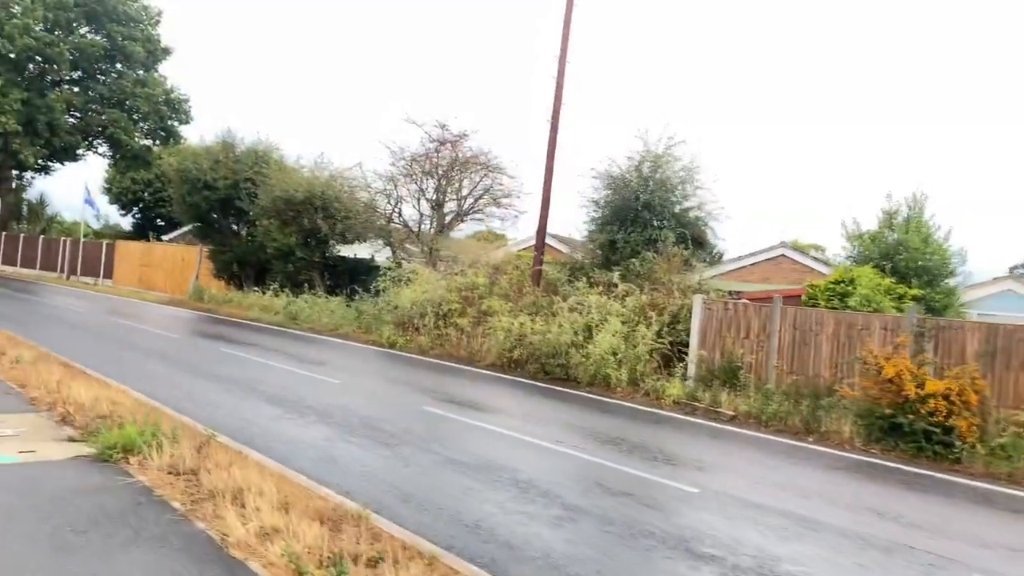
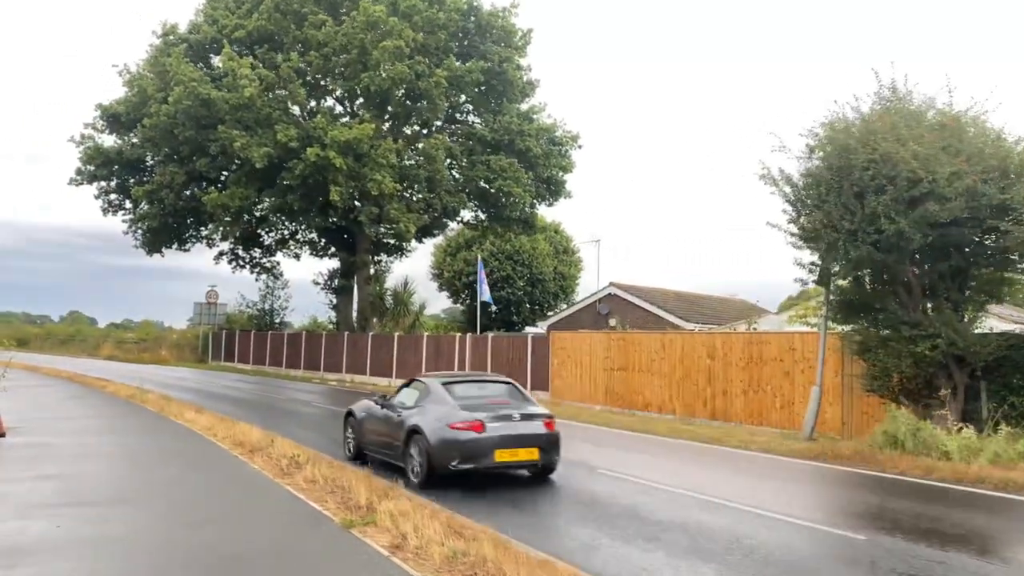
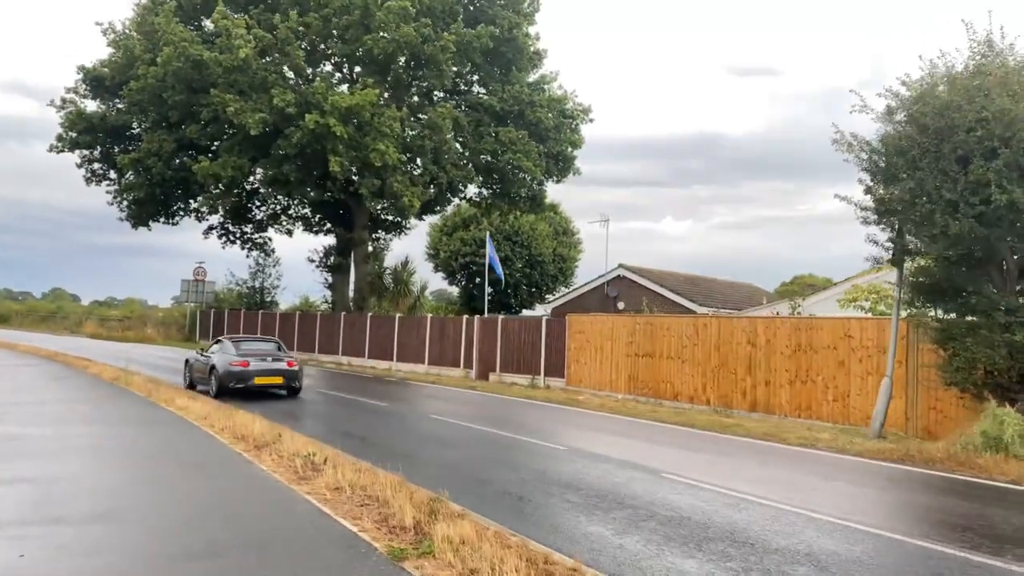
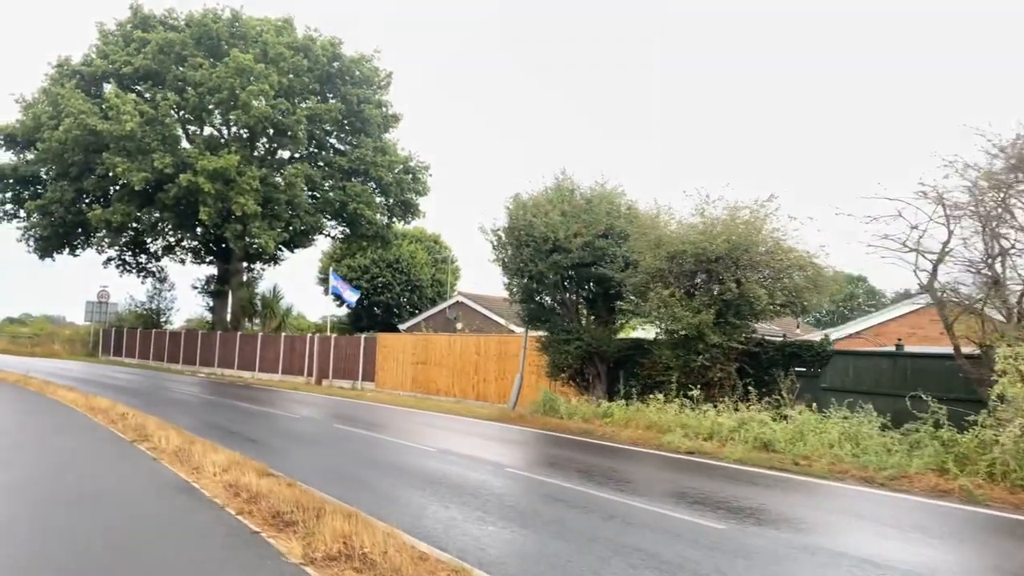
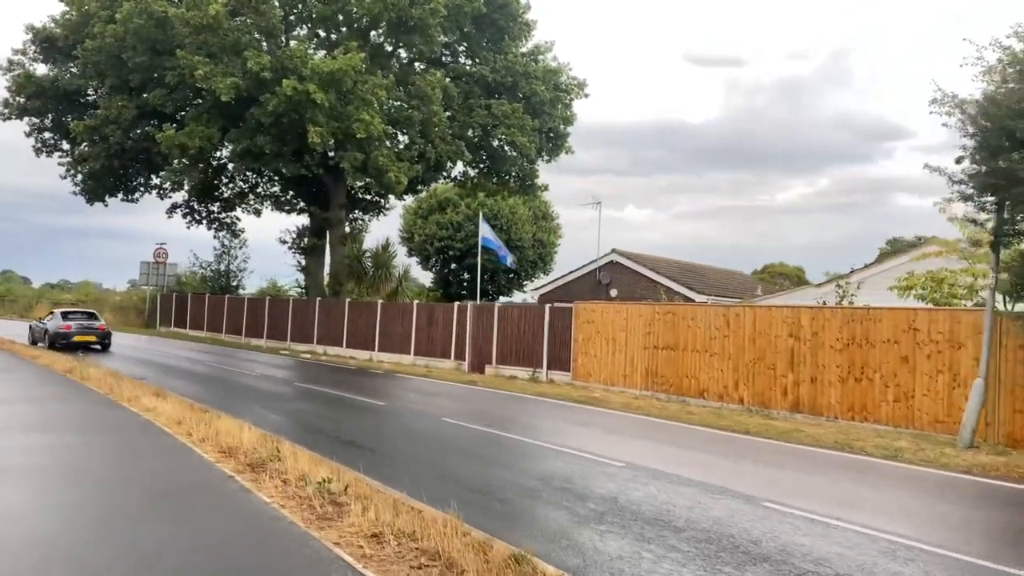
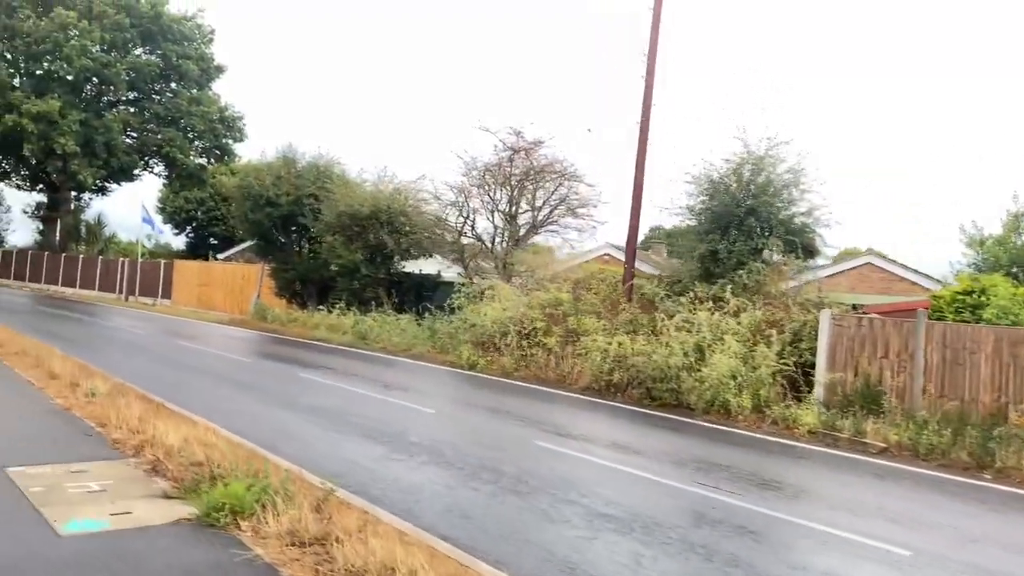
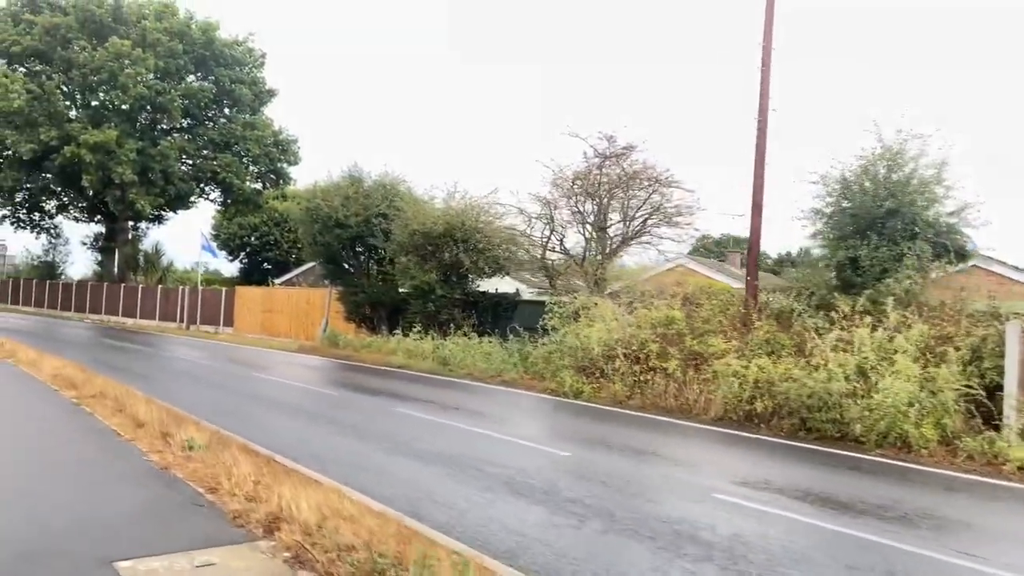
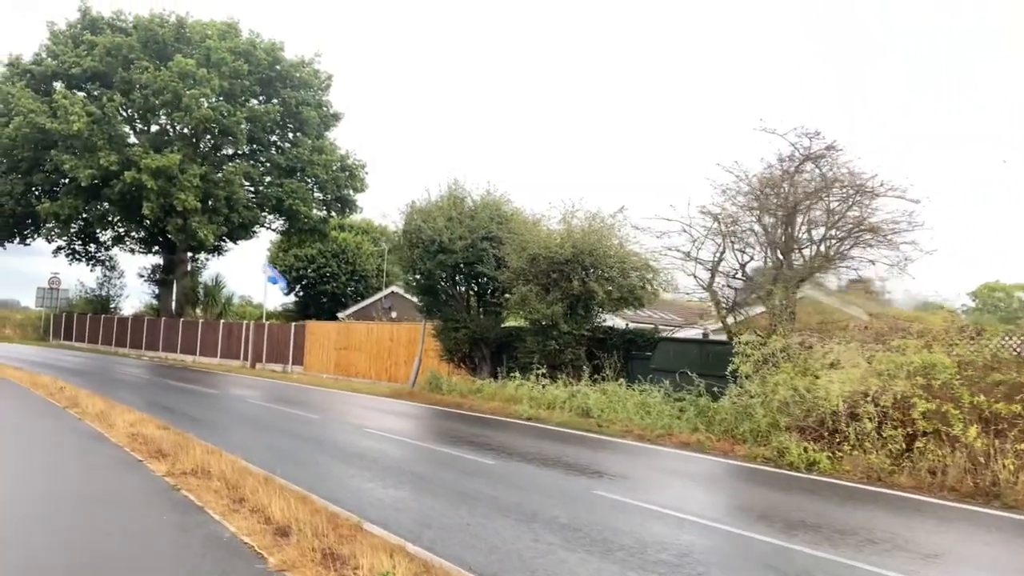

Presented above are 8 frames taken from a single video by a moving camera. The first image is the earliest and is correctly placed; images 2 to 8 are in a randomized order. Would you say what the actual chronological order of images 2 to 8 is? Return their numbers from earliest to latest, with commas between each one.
6, 7, 8, 4, 2, 3, 5
